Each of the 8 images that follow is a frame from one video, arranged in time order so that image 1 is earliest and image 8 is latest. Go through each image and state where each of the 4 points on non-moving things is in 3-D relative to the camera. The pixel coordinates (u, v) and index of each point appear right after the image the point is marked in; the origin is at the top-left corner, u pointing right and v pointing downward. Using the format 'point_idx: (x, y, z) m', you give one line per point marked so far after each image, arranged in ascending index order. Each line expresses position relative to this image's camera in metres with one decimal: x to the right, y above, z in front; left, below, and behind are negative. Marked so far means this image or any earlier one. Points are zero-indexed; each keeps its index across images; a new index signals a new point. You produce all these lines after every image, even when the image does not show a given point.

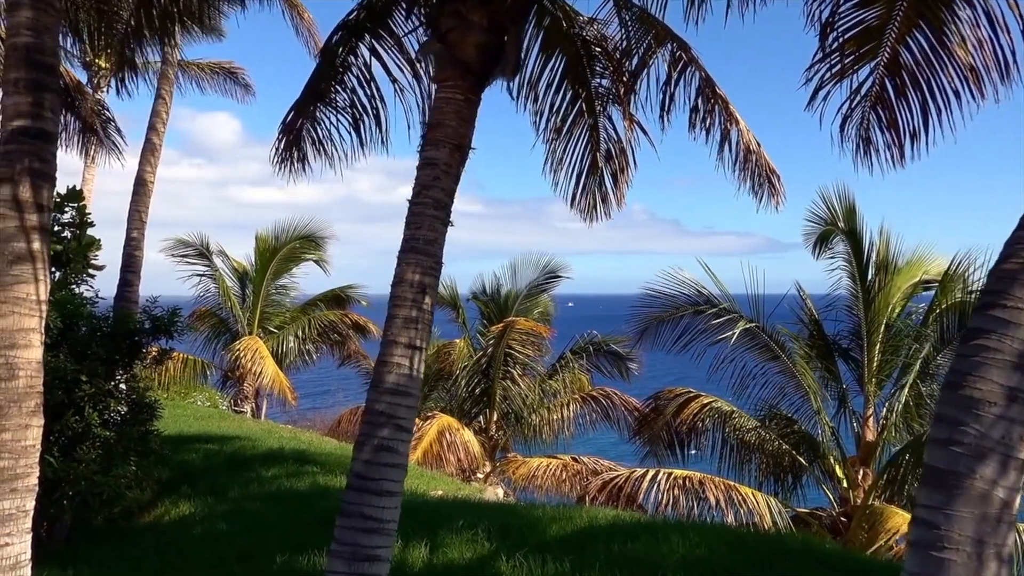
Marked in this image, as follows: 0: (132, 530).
0: (-3.2, -2.1, +7.2) m
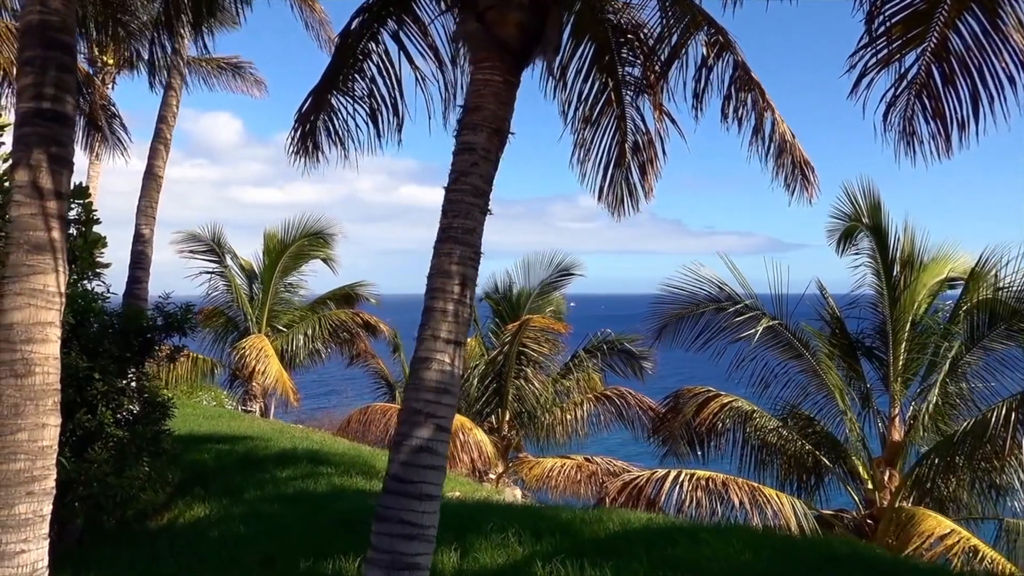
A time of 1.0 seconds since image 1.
0: (-3.0, -2.1, +7.0) m
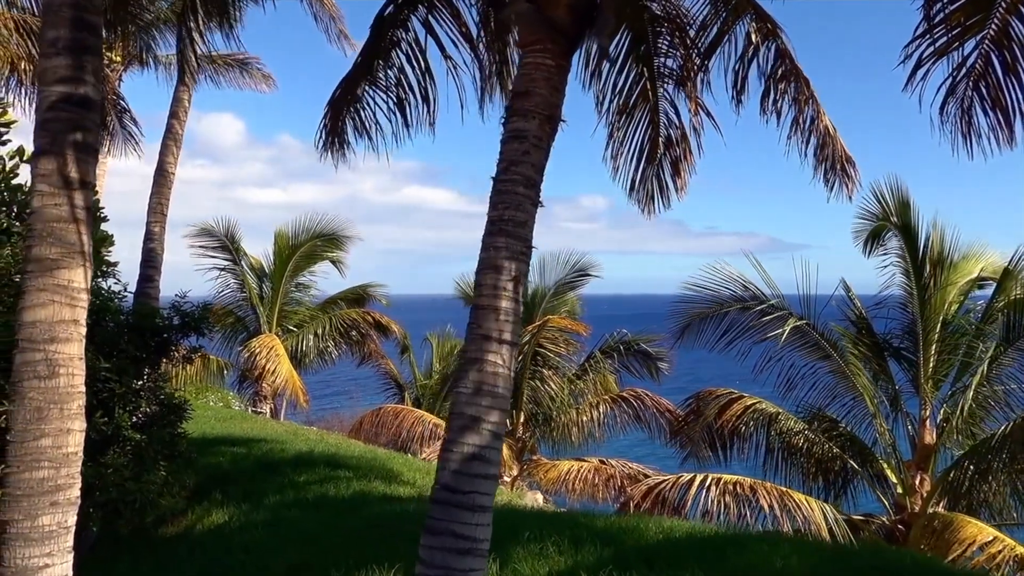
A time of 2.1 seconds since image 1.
0: (-2.8, -2.0, +6.8) m
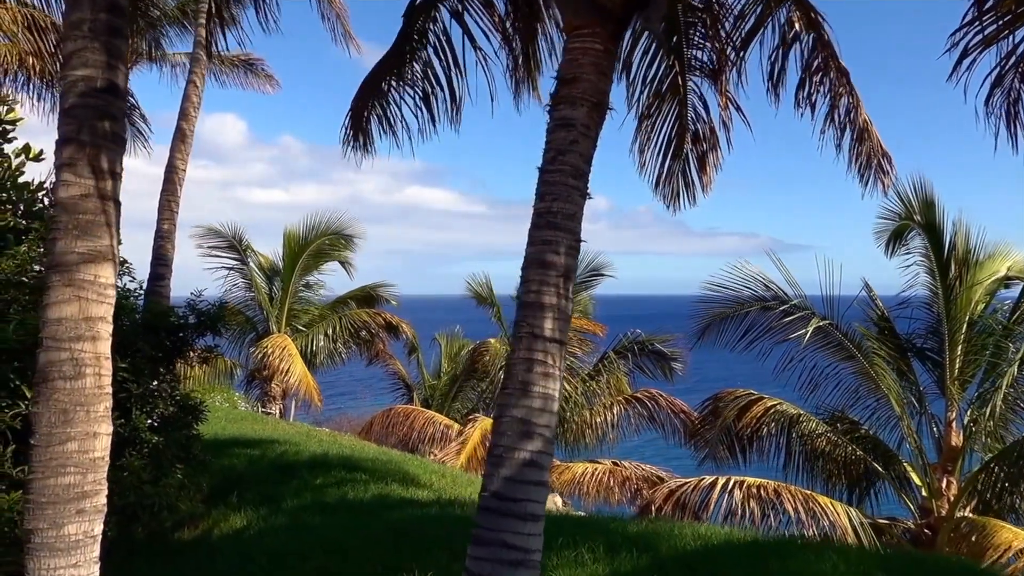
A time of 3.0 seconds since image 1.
0: (-2.6, -2.0, +6.6) m
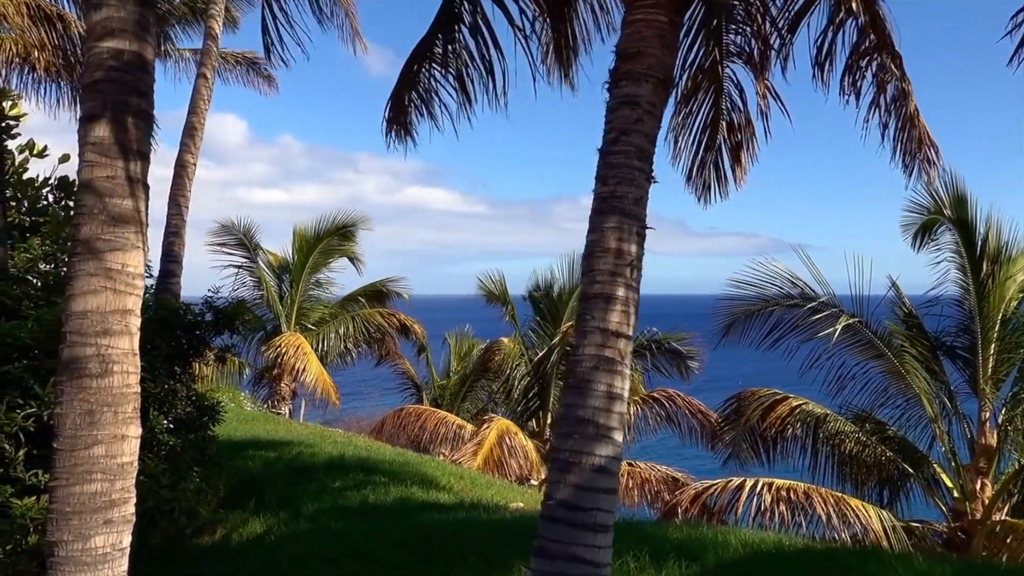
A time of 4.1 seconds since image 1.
0: (-2.4, -2.0, +6.4) m
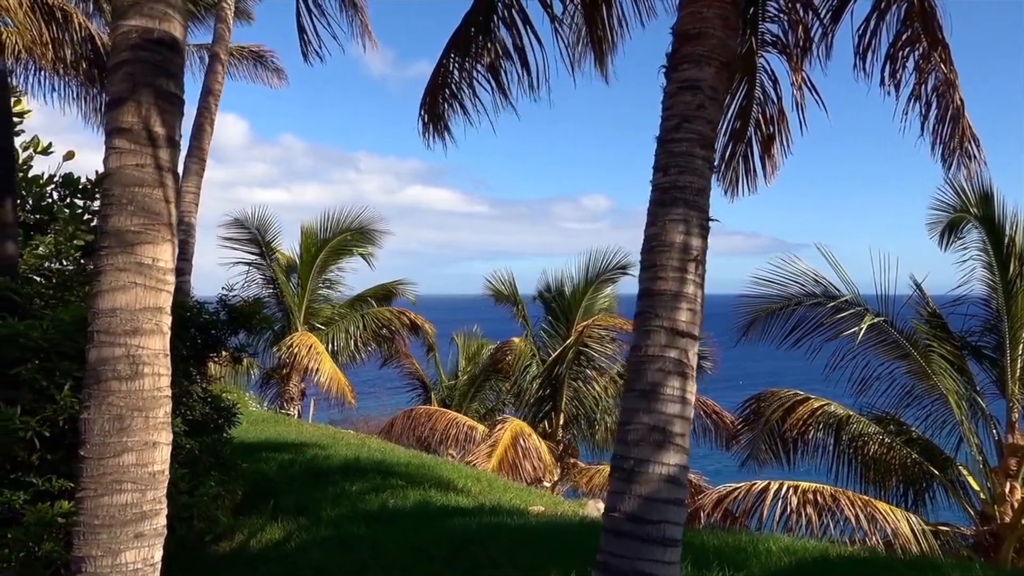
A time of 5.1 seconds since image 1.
0: (-2.2, -2.0, +6.2) m
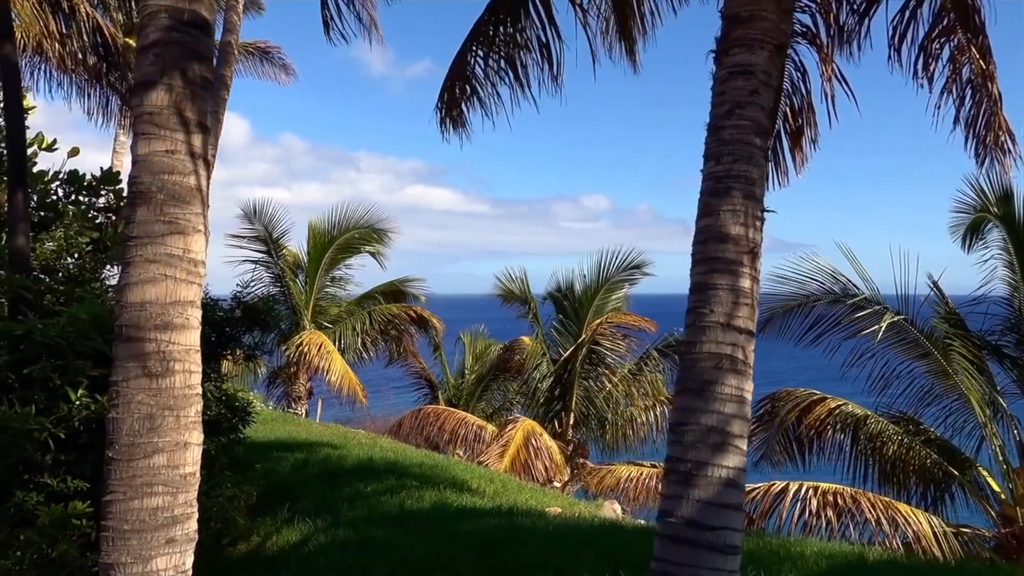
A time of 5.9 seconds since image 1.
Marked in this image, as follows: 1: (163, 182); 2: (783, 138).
0: (-2.0, -1.9, +6.0) m
1: (-1.2, +0.3, +2.7) m
2: (+2.0, +1.1, +6.2) m
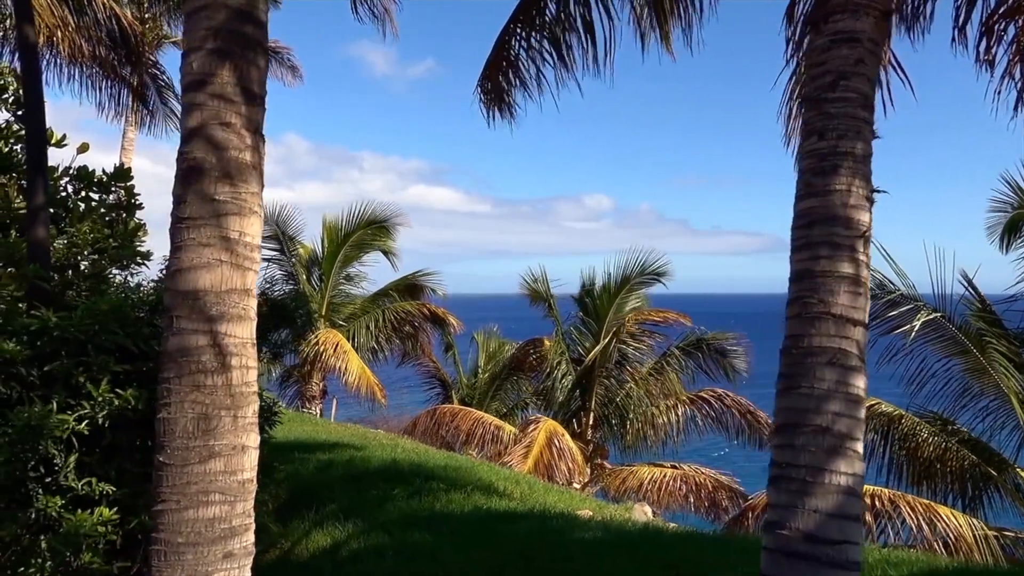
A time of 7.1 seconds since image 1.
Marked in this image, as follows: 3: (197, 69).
0: (-1.8, -1.9, +5.8) m
1: (-0.9, +0.4, +2.5) m
2: (+2.3, +1.1, +5.9) m
3: (-1.0, +0.7, +2.6) m
